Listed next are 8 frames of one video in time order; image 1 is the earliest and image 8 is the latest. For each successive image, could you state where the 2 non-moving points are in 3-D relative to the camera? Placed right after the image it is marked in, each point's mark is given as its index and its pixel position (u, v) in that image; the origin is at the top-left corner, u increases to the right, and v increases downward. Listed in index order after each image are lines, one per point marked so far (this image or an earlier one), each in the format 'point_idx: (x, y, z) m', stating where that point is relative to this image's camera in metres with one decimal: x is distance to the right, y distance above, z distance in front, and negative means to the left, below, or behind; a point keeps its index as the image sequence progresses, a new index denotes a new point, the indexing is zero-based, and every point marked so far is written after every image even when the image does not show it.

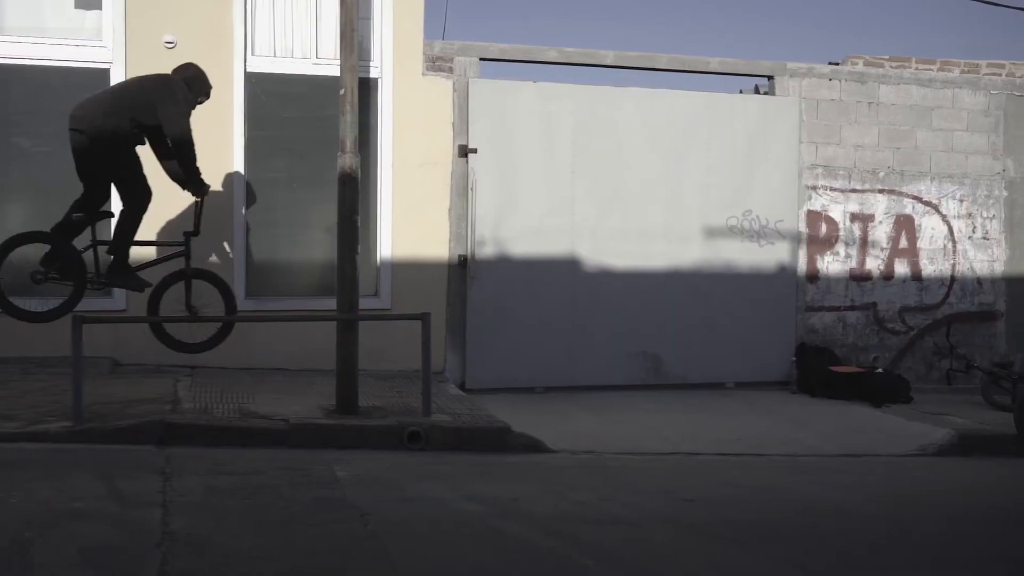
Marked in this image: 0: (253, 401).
0: (-2.1, -0.9, +8.7) m
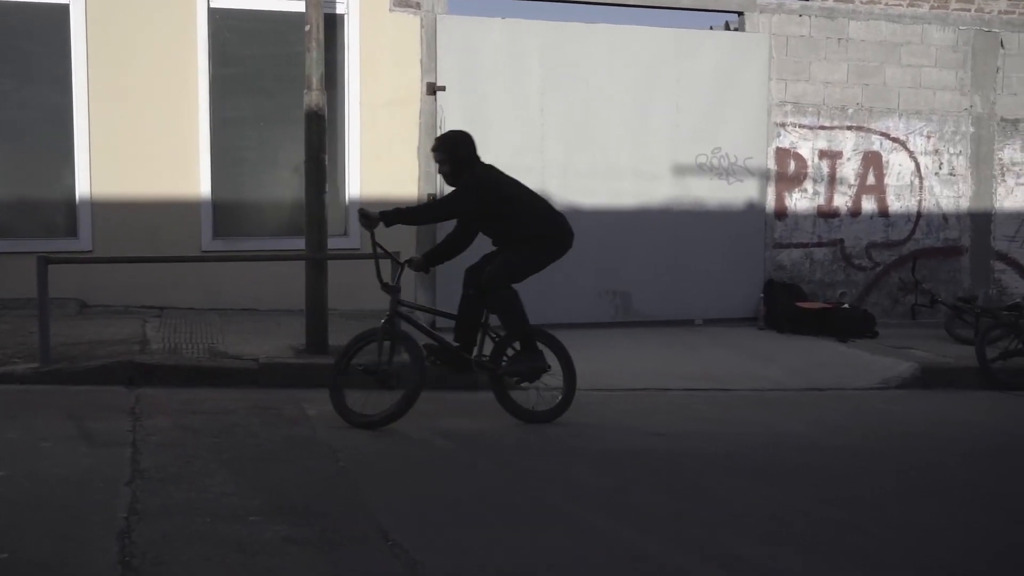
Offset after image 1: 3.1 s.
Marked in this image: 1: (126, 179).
0: (-2.4, -0.4, +8.7) m
1: (-3.5, +1.0, +9.6) m
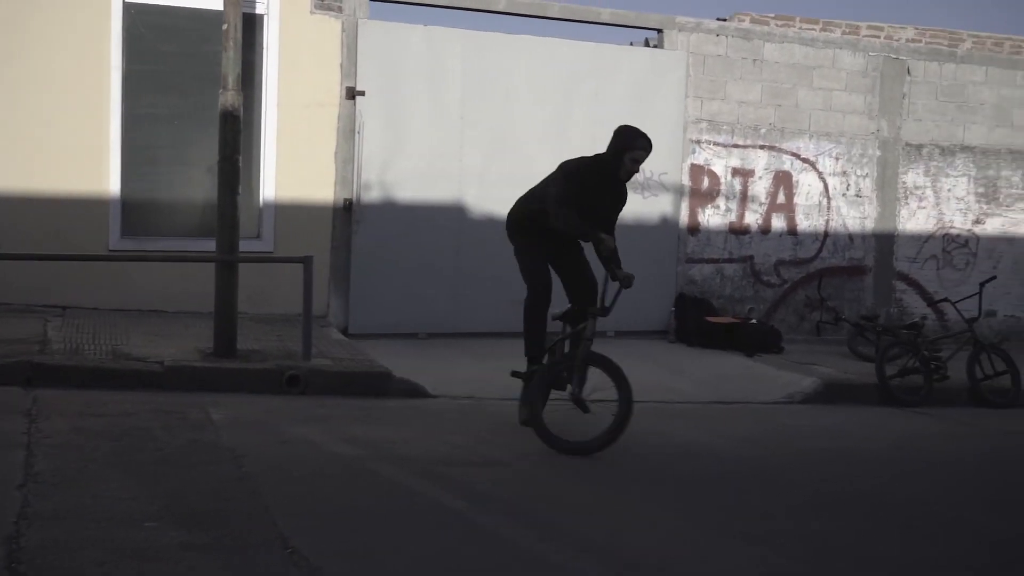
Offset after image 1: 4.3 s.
0: (-3.1, -0.4, +8.5) m
1: (-4.2, +1.0, +9.3) m
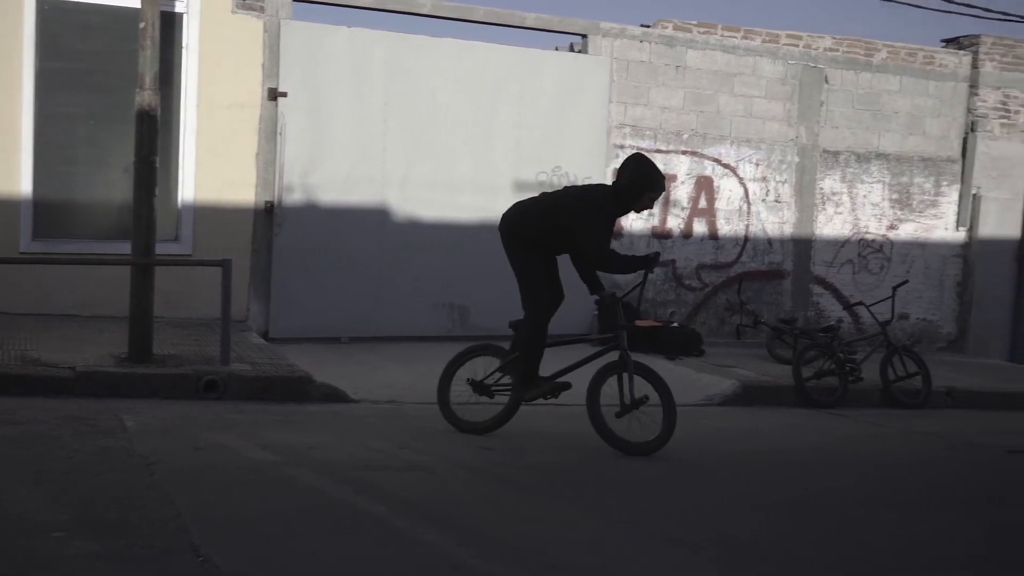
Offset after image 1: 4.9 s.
0: (-3.7, -0.5, +8.2) m
1: (-4.9, +1.0, +9.0) m
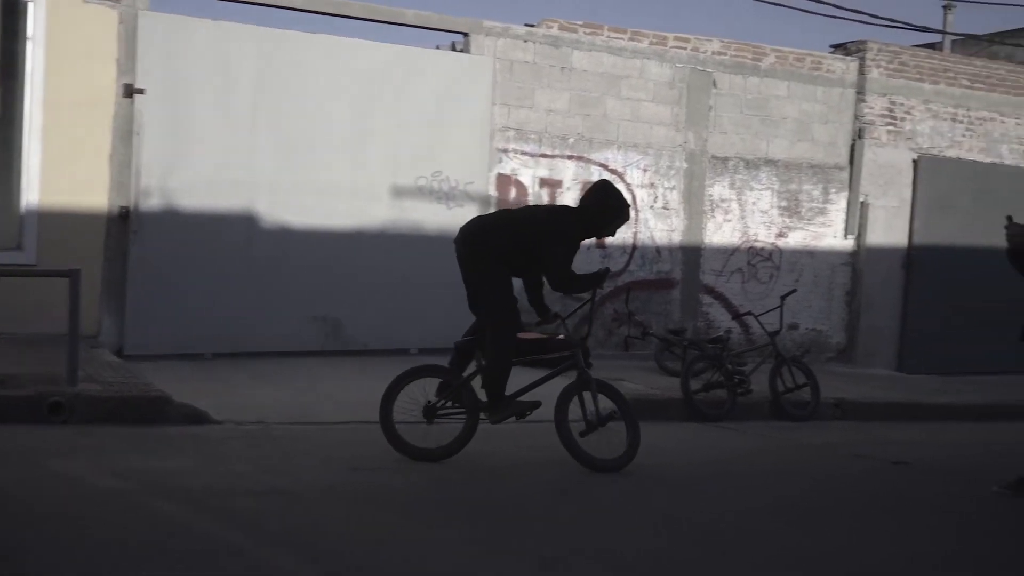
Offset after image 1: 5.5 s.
0: (-4.6, -0.6, +7.3) m
1: (-5.9, +0.9, +8.0) m
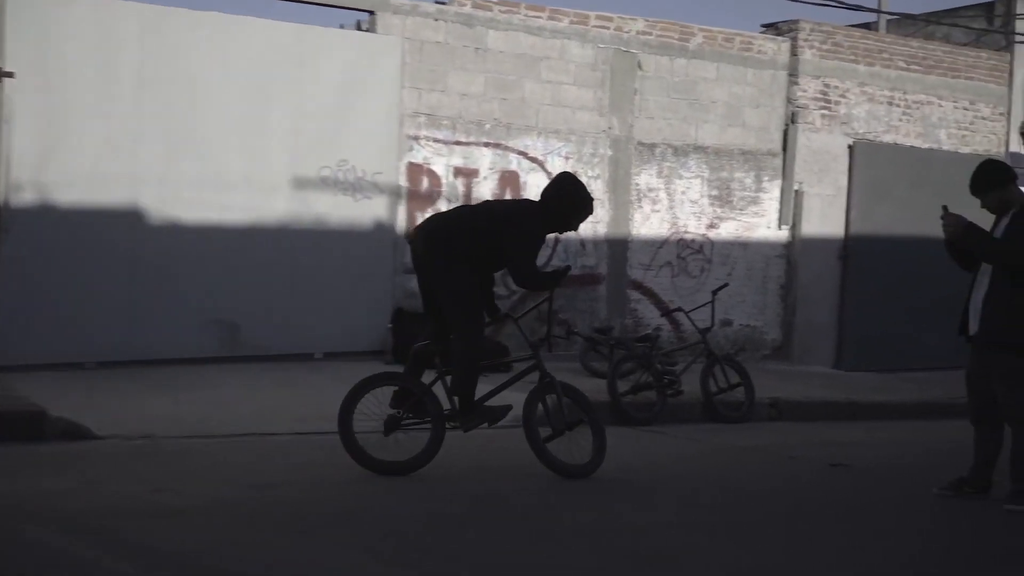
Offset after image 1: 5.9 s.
0: (-5.2, -0.6, +6.4) m
1: (-6.5, +0.8, +7.0) m
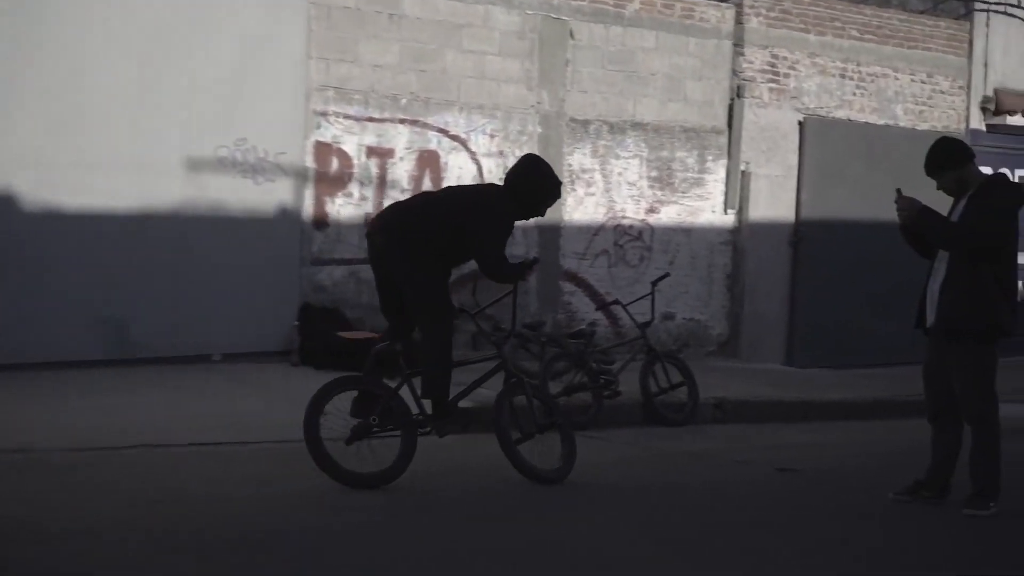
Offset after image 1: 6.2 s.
0: (-5.7, -0.6, +5.3) m
1: (-7.0, +0.8, +5.8) m
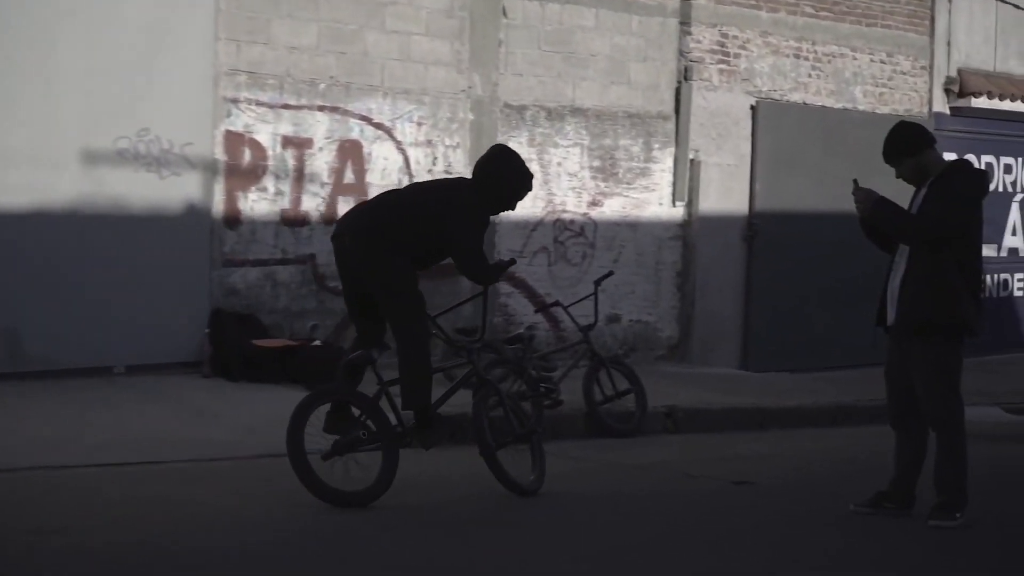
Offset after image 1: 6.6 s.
0: (-6.0, -0.7, +4.4) m
1: (-7.5, +0.7, +4.9) m
